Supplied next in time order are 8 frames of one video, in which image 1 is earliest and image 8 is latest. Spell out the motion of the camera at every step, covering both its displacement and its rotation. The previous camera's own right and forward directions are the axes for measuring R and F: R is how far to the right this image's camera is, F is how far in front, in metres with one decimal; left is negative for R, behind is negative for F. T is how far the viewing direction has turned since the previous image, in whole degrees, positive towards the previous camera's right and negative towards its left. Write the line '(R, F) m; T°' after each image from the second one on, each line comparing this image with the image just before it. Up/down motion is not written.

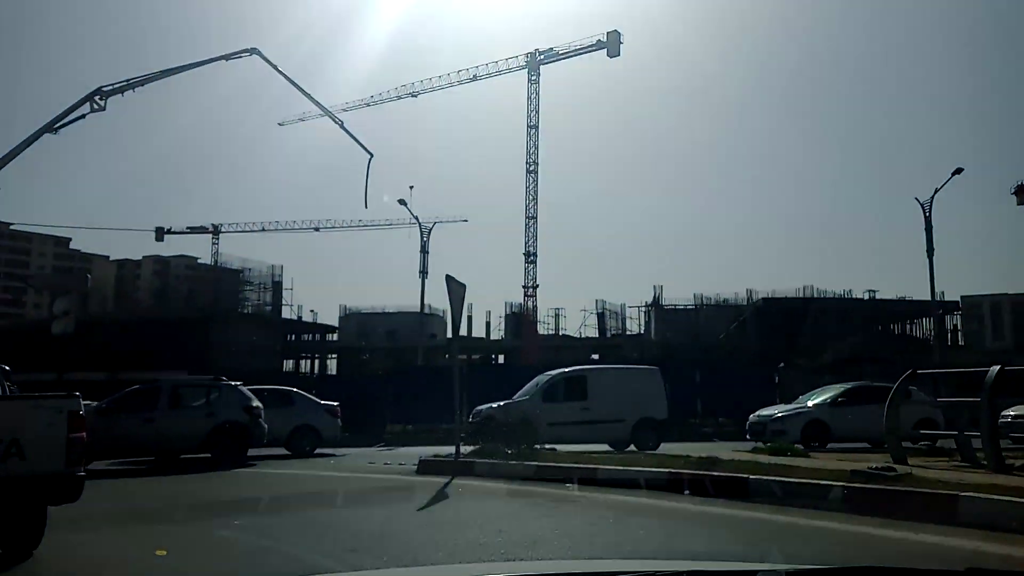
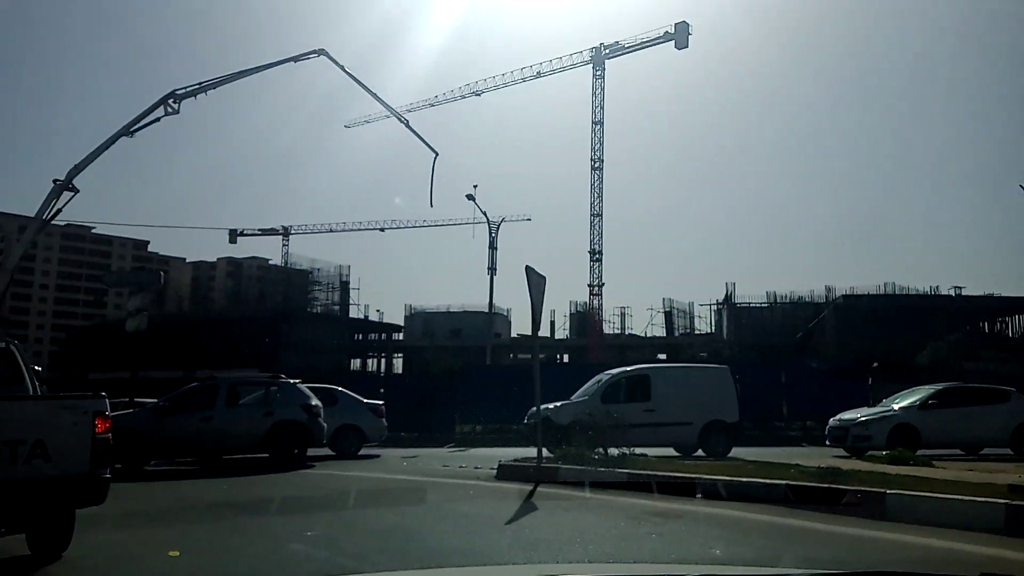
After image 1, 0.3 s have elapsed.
(+0.2, +0.7) m; -5°
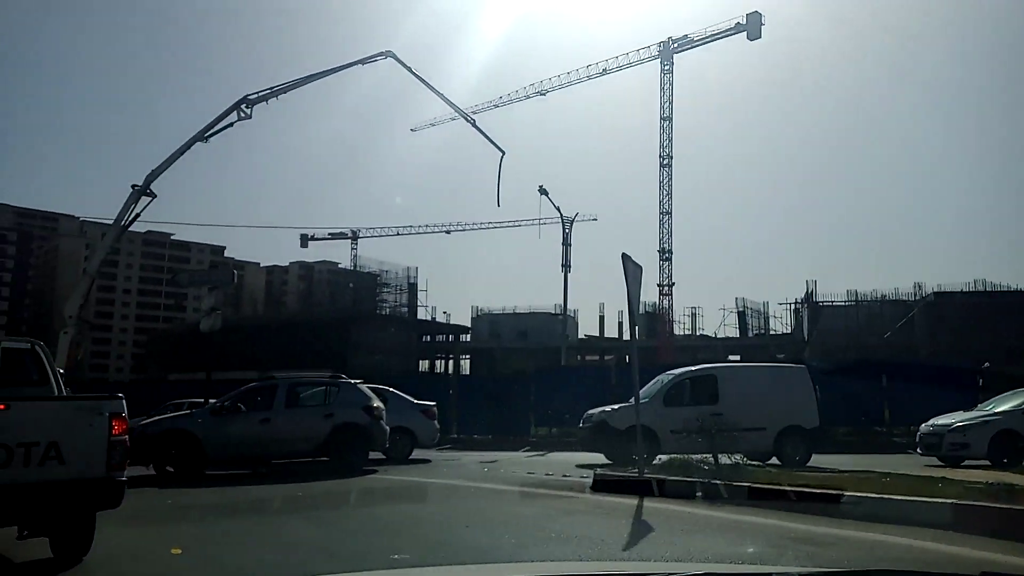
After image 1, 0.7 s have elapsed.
(+0.2, +0.7) m; -6°
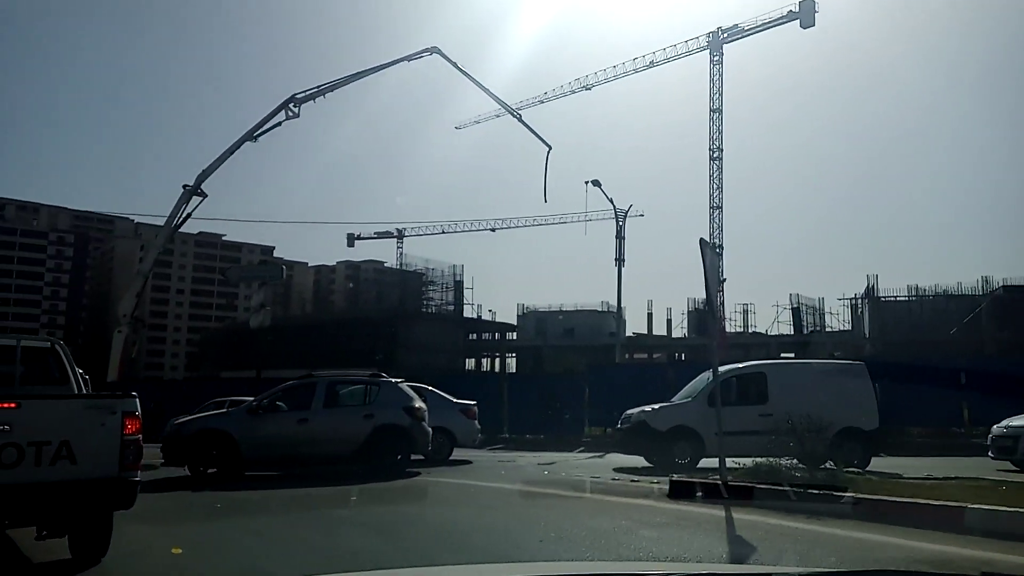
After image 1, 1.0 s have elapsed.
(+0.2, +0.4) m; -4°
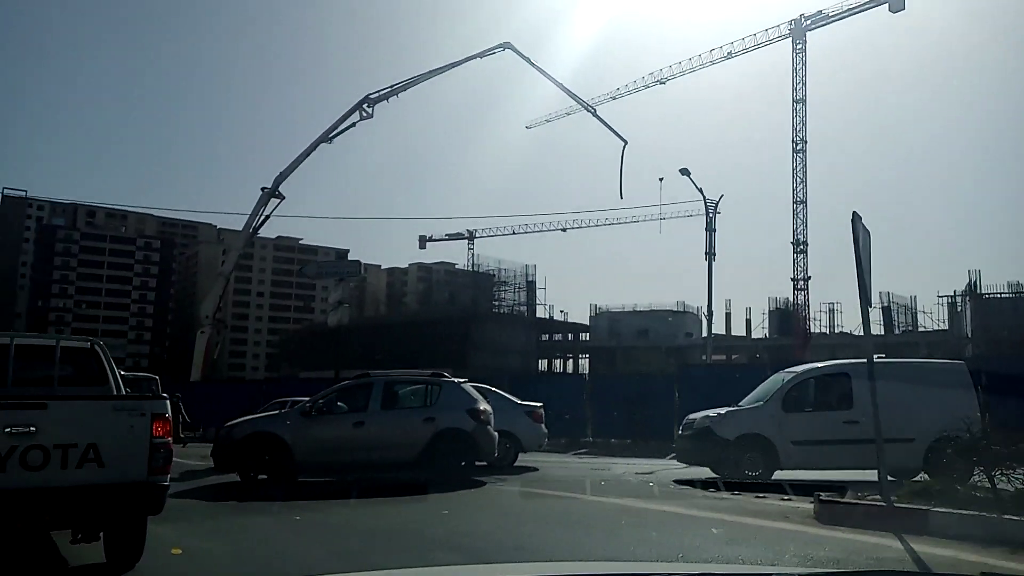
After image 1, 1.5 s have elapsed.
(+0.2, +0.5) m; -6°
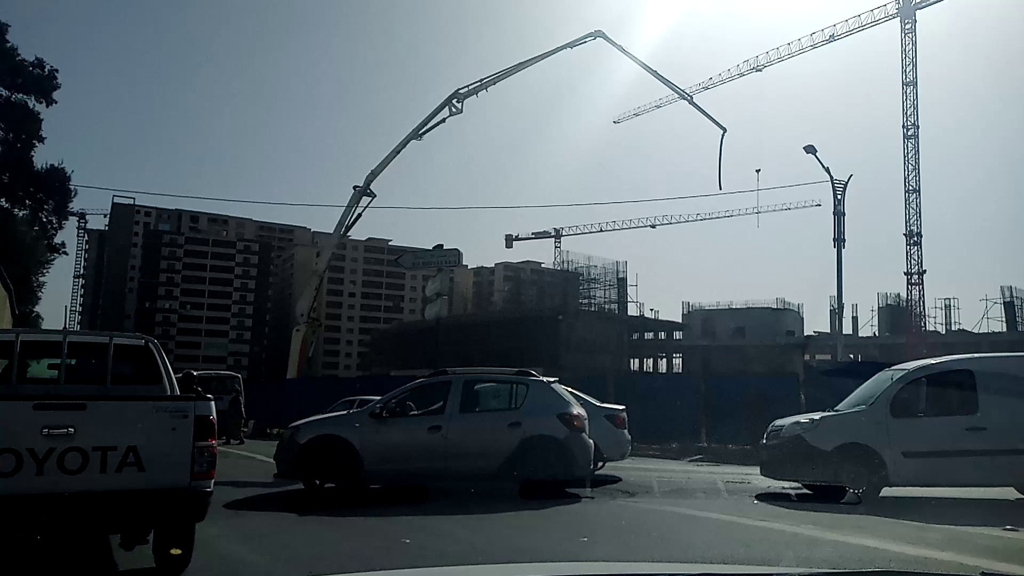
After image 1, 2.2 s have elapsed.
(+0.3, +0.5) m; -7°
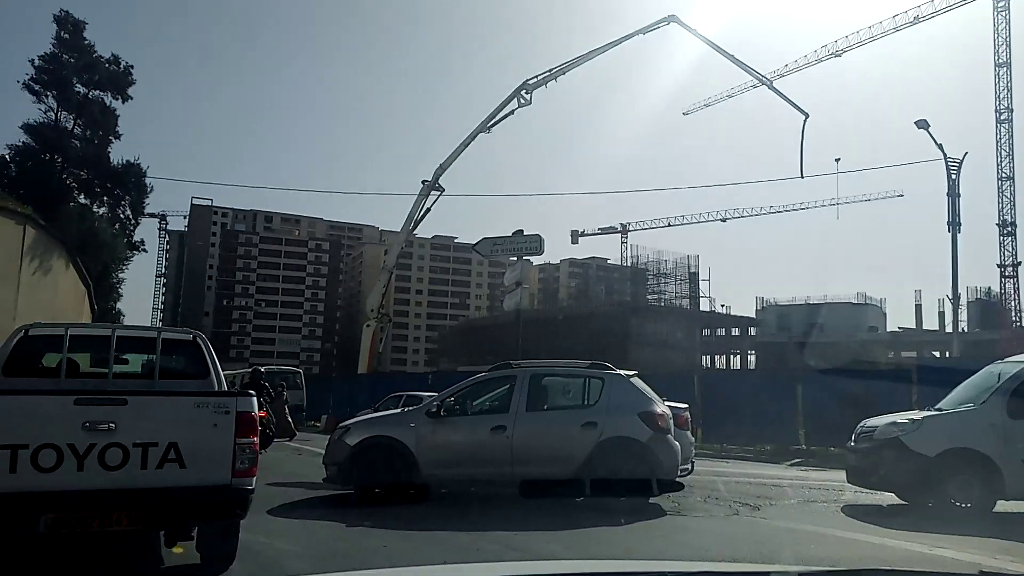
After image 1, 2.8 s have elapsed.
(0.0, +0.5) m; -5°
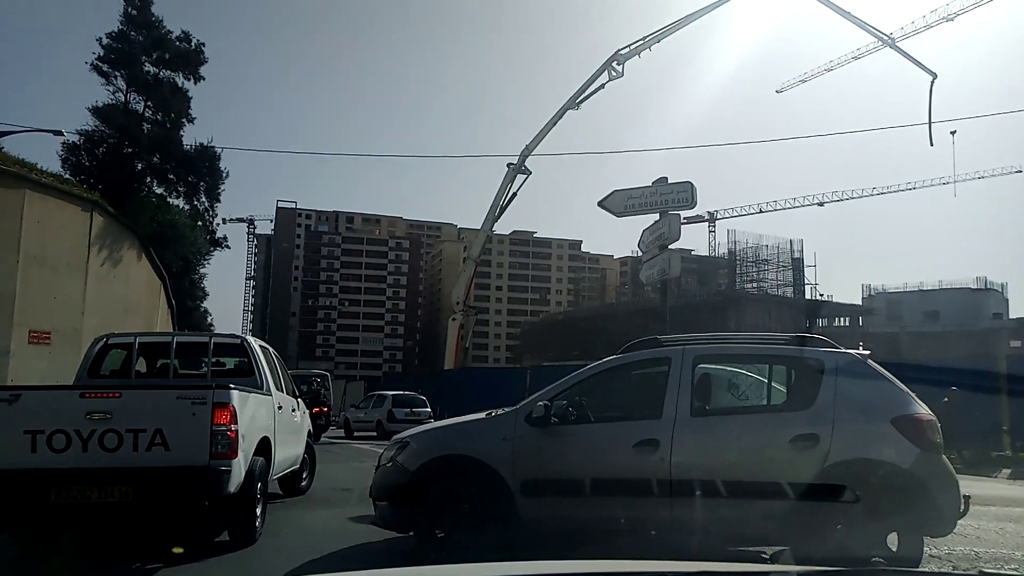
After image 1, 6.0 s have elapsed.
(-0.2, +1.2) m; -6°
